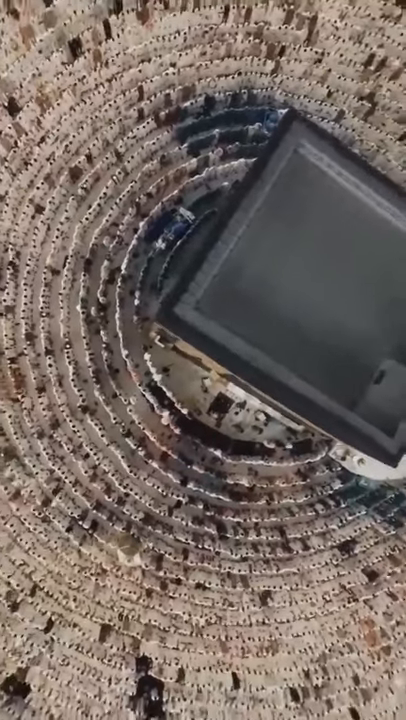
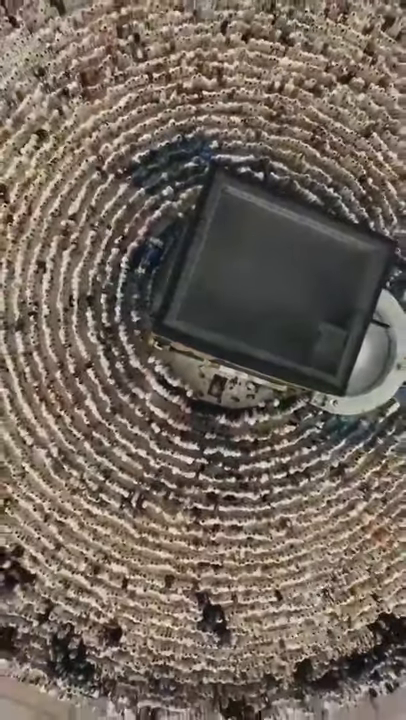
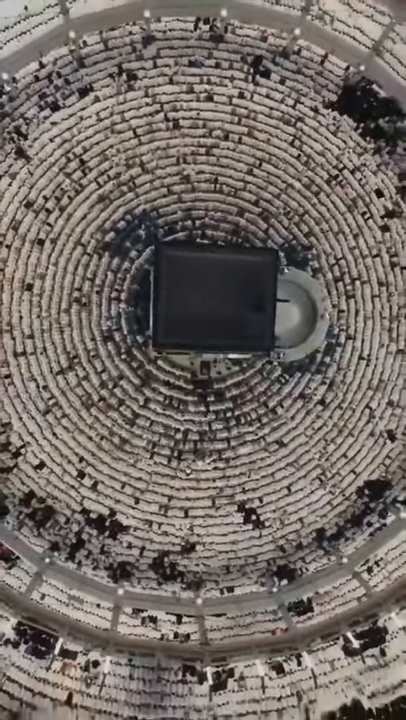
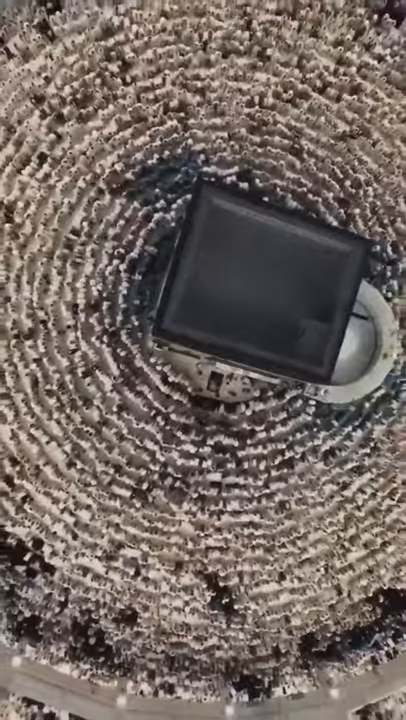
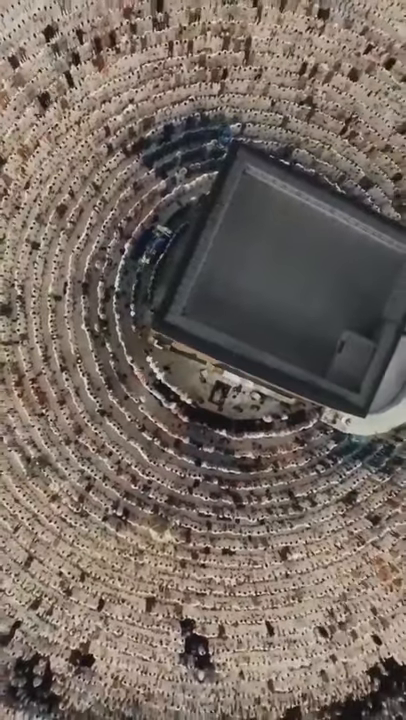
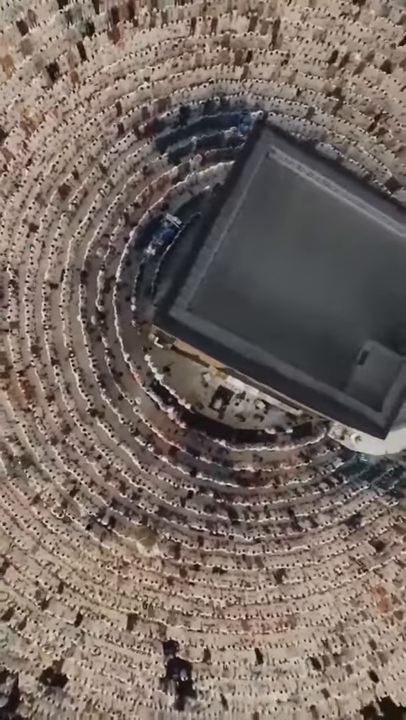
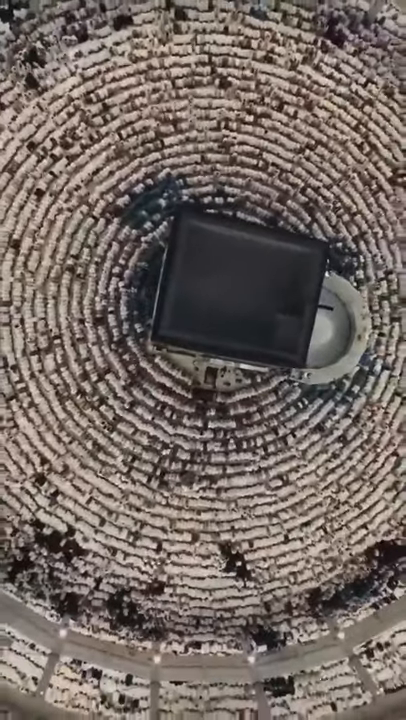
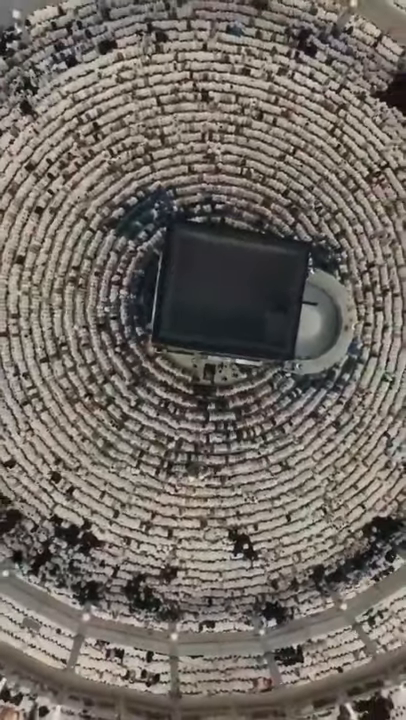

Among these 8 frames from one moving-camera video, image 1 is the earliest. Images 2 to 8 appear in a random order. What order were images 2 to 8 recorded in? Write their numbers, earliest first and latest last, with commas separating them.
6, 5, 2, 4, 7, 8, 3
